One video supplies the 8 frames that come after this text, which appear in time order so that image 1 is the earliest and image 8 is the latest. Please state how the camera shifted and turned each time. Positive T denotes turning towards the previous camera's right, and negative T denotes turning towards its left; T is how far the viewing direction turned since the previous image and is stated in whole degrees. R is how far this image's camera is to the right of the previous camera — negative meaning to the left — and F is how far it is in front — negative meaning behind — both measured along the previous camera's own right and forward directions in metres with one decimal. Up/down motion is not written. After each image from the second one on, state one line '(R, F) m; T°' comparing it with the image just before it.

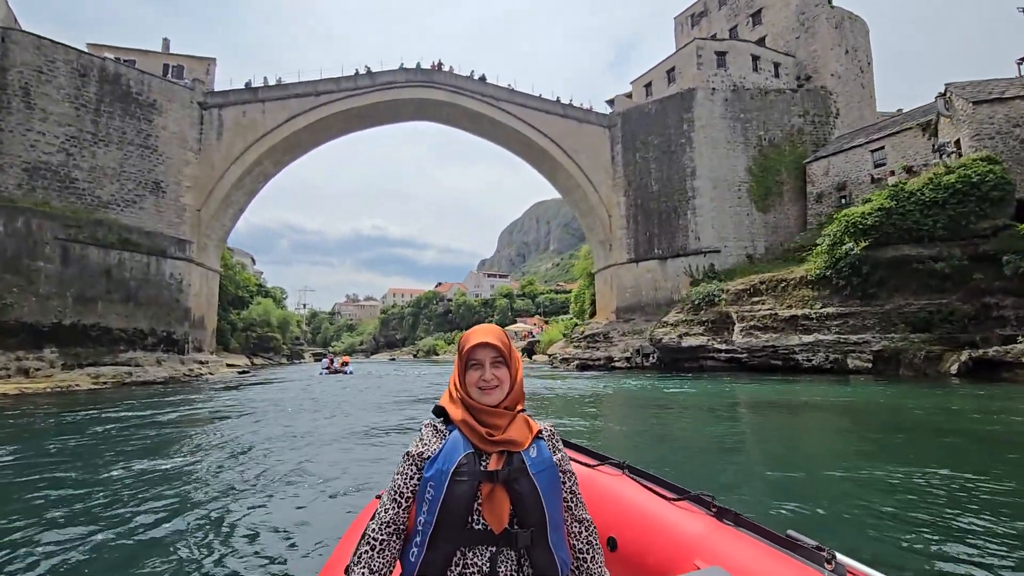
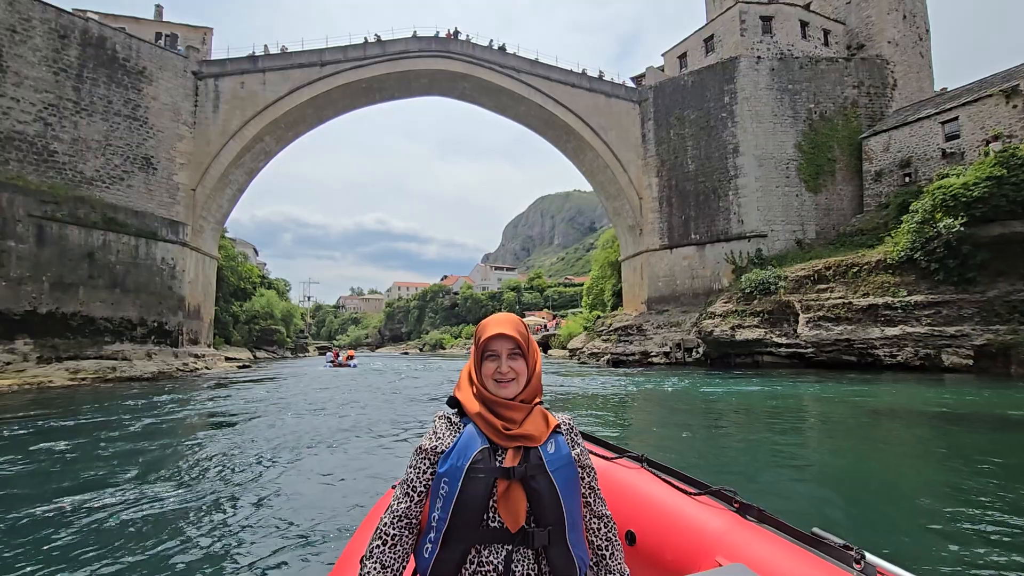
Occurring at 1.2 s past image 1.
(-0.6, +1.5) m; 0°
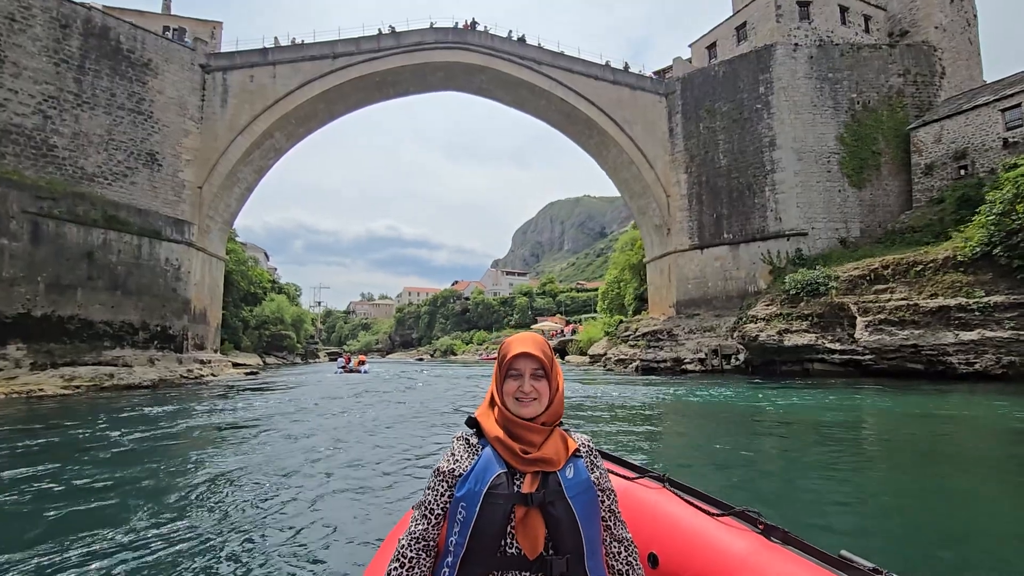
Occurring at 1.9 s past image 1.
(-0.3, +0.9) m; -1°
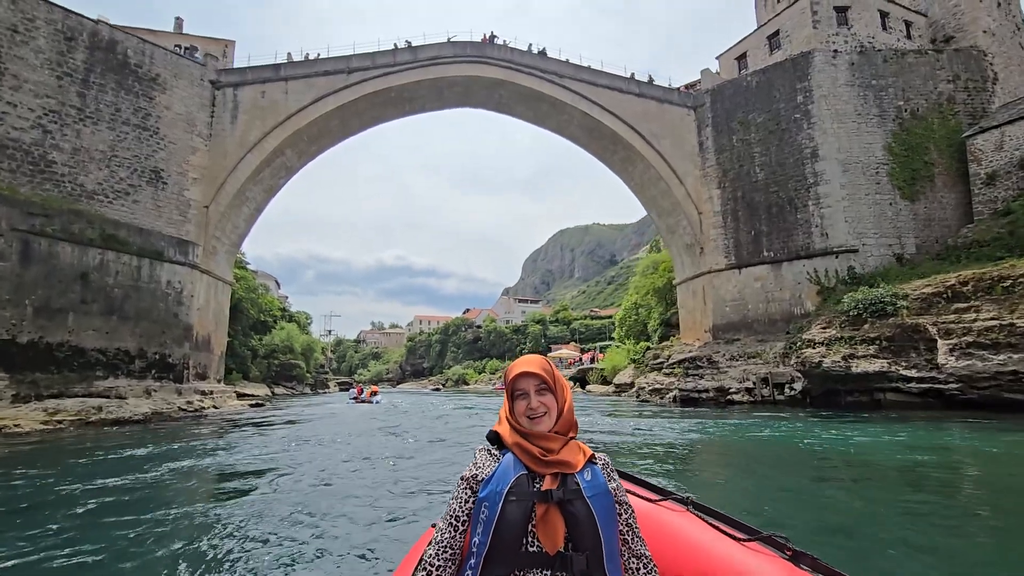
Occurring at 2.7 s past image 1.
(-0.4, +1.0) m; -1°
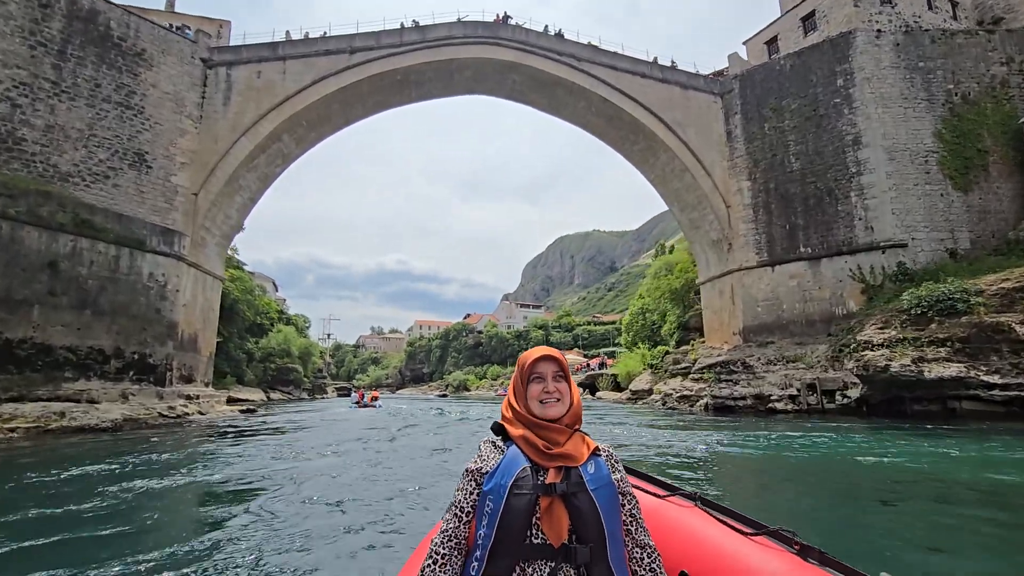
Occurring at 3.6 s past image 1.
(-0.4, +1.1) m; 0°
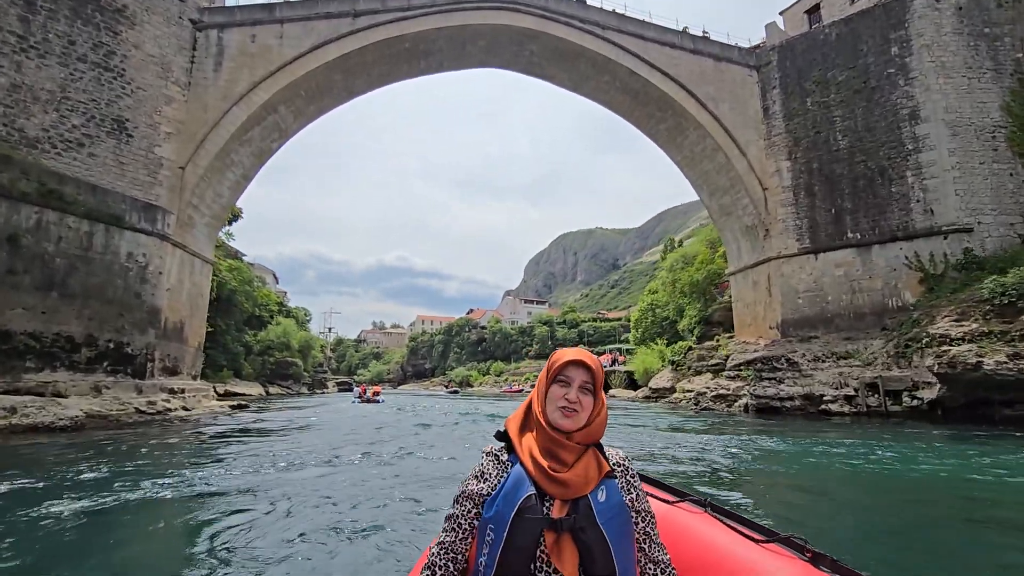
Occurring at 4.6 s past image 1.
(-0.4, +1.2) m; 0°
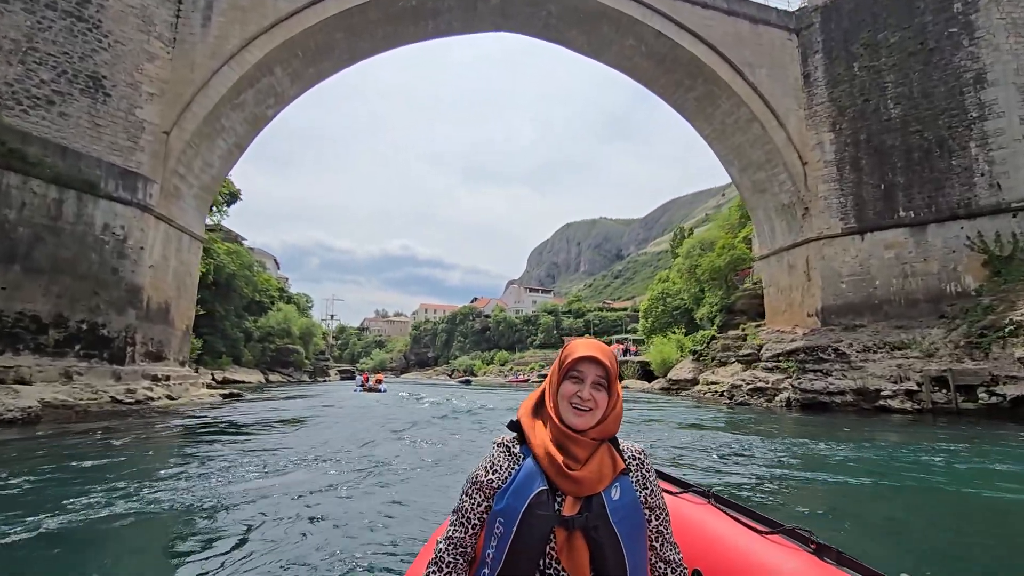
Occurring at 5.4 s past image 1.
(-0.3, +1.0) m; 0°
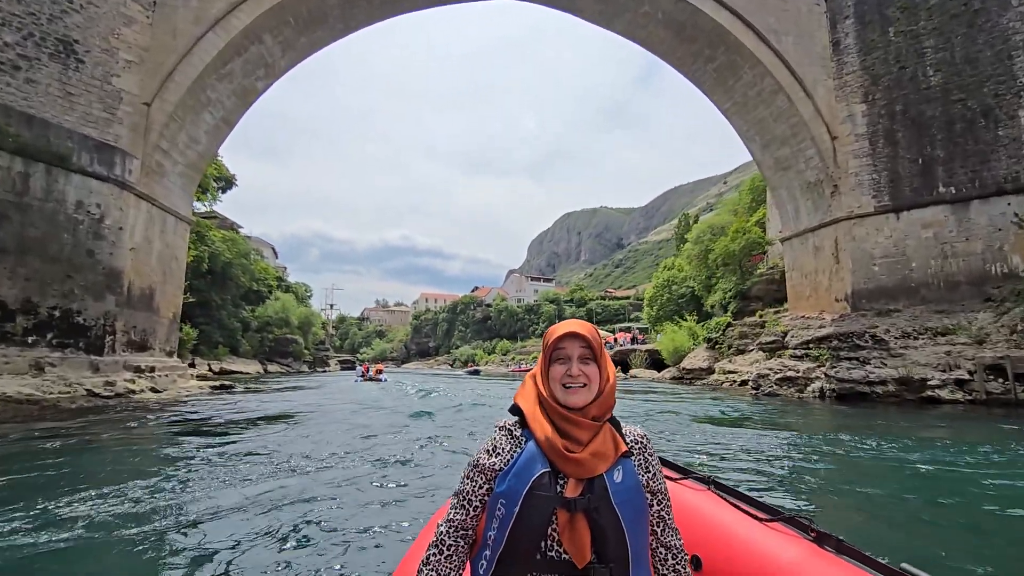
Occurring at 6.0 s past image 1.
(-0.2, +0.7) m; 0°
